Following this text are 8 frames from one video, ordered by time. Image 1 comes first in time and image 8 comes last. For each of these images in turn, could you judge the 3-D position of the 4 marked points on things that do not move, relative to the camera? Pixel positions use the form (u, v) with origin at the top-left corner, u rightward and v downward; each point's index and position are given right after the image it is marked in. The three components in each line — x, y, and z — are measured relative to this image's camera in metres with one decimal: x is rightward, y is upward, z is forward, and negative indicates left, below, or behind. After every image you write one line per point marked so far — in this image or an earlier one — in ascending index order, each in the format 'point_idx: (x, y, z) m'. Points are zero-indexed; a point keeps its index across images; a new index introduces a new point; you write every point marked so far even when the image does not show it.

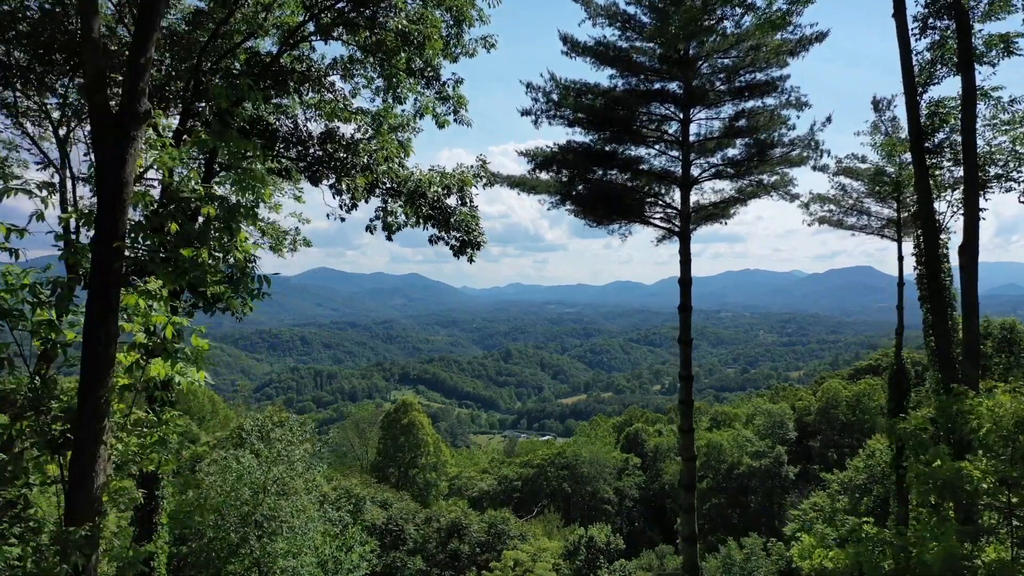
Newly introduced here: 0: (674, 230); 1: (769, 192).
0: (+2.0, +0.7, +7.1) m
1: (+3.2, +1.2, +7.0) m
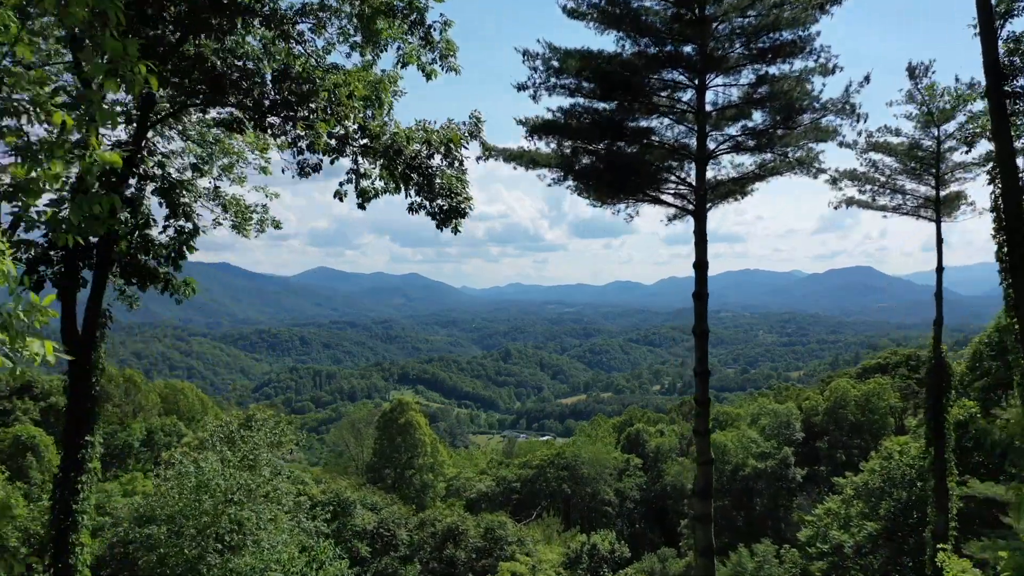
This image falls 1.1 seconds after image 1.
0: (+2.0, +0.9, +6.4) m
1: (+3.1, +1.3, +6.3) m
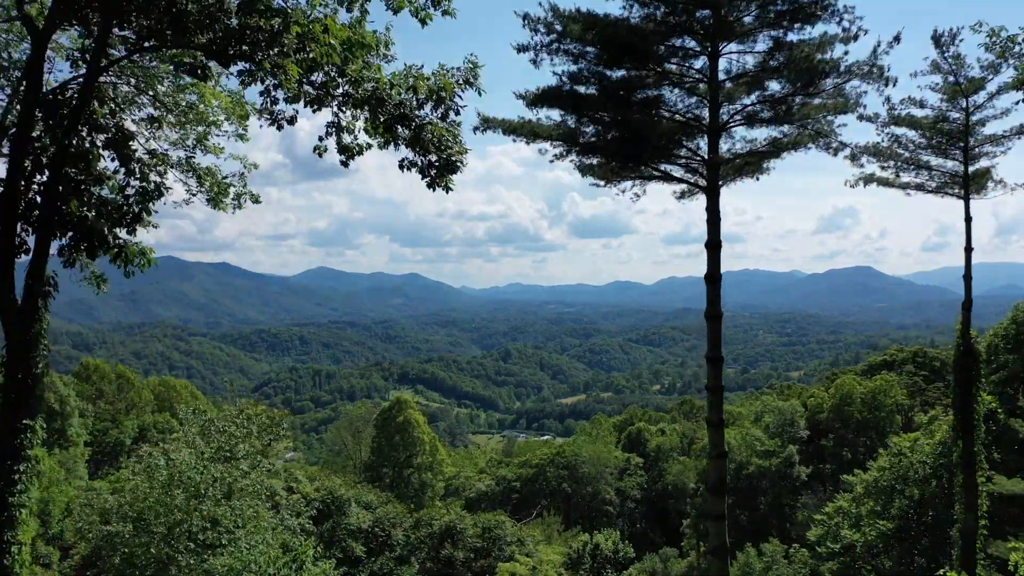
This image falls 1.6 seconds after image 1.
0: (+2.0, +1.1, +6.0) m
1: (+3.1, +1.5, +5.9) m
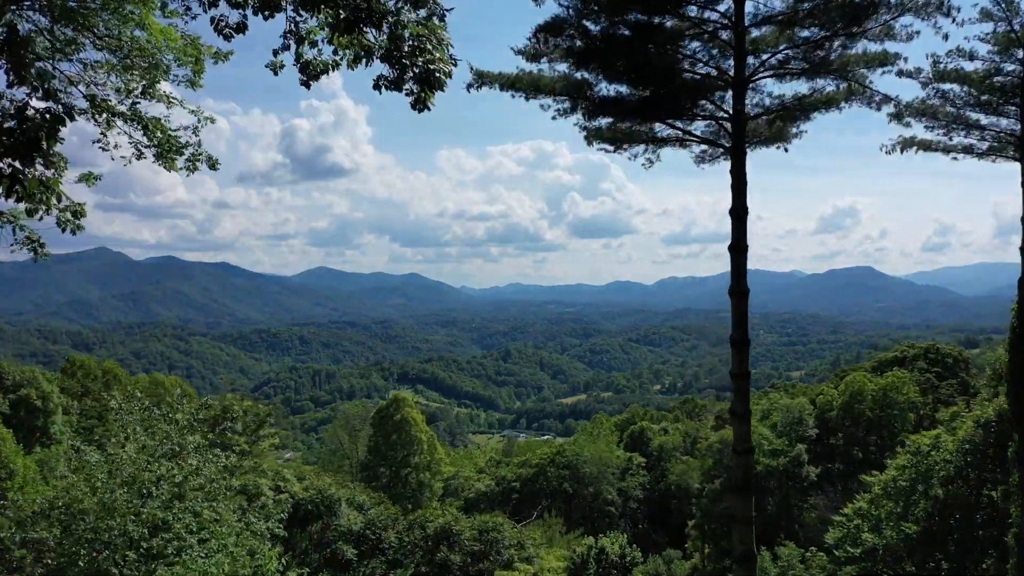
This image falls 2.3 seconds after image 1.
0: (+2.0, +1.3, +5.4) m
1: (+3.1, +1.7, +5.3) m
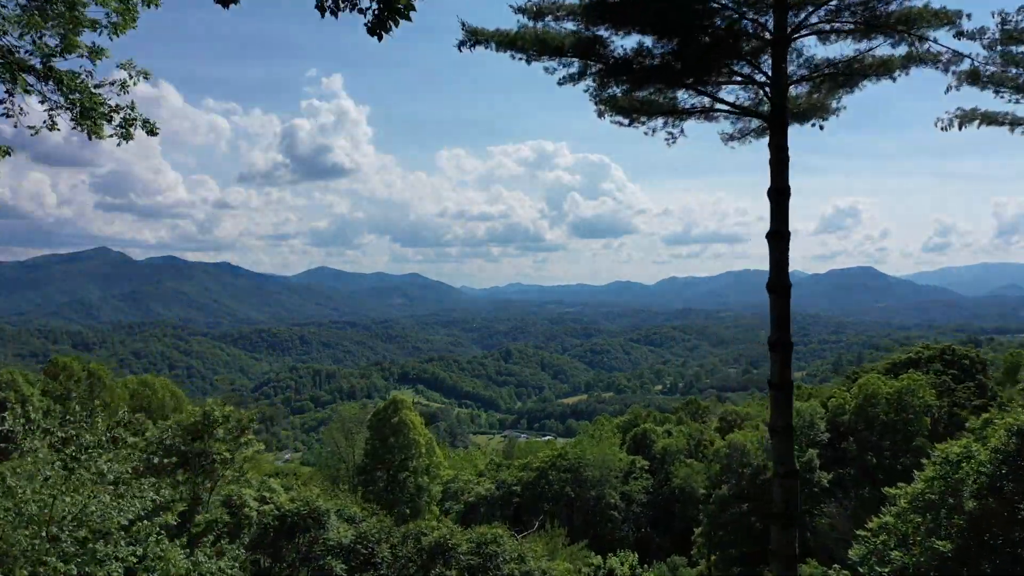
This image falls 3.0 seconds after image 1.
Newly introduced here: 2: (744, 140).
0: (+2.0, +1.3, +4.6) m
1: (+3.1, +1.8, +4.5) m
2: (+2.1, +1.4, +5.3) m
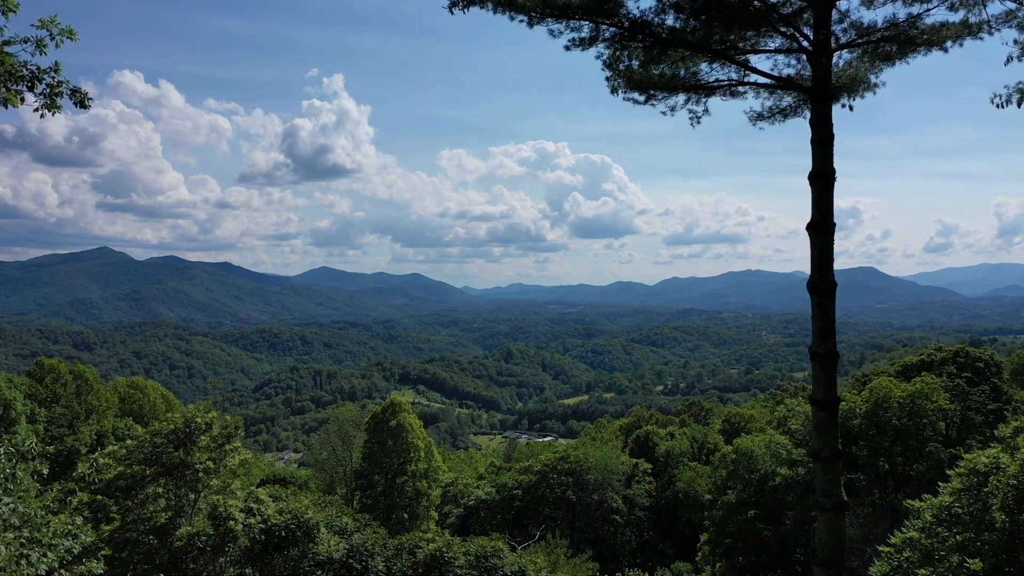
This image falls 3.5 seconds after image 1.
0: (+2.0, +1.3, +4.1) m
1: (+3.1, +1.8, +4.0) m
2: (+2.1, +1.4, +4.7) m
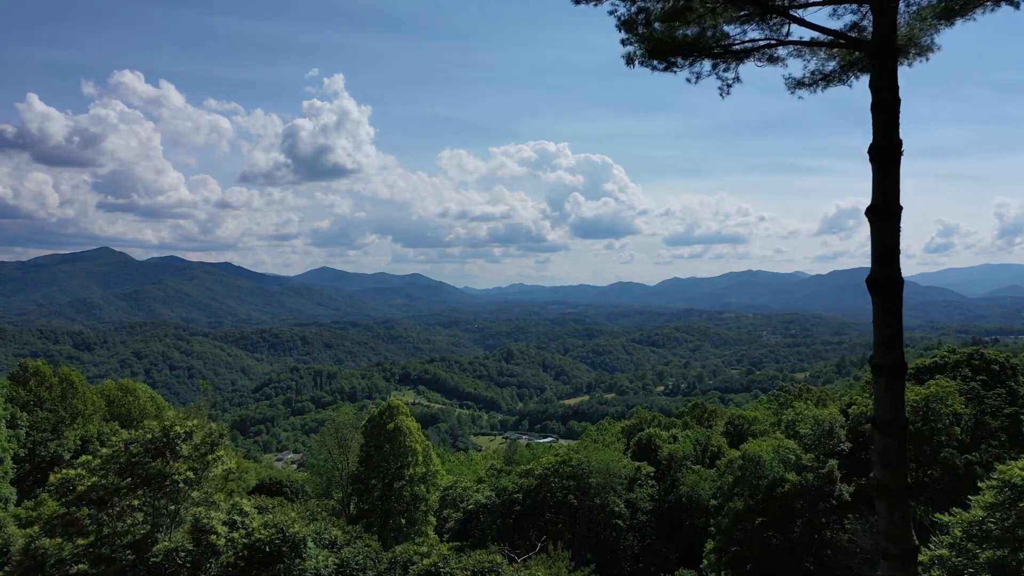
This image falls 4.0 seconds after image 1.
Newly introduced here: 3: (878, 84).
0: (+1.9, +1.4, +3.4) m
1: (+3.1, +1.8, +3.3) m
2: (+2.1, +1.4, +4.1) m
3: (+2.0, +1.0, +3.3) m
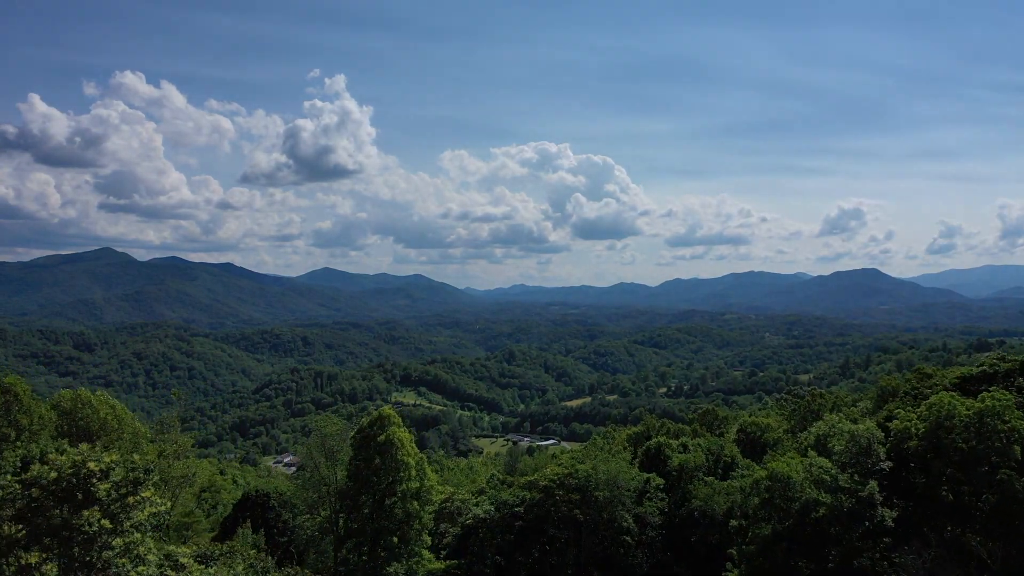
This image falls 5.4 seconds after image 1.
0: (+1.9, +1.4, +1.4) m
1: (+3.1, +1.8, +1.3) m
2: (+2.1, +1.4, +2.1) m
3: (+1.9, +1.1, +1.2) m
